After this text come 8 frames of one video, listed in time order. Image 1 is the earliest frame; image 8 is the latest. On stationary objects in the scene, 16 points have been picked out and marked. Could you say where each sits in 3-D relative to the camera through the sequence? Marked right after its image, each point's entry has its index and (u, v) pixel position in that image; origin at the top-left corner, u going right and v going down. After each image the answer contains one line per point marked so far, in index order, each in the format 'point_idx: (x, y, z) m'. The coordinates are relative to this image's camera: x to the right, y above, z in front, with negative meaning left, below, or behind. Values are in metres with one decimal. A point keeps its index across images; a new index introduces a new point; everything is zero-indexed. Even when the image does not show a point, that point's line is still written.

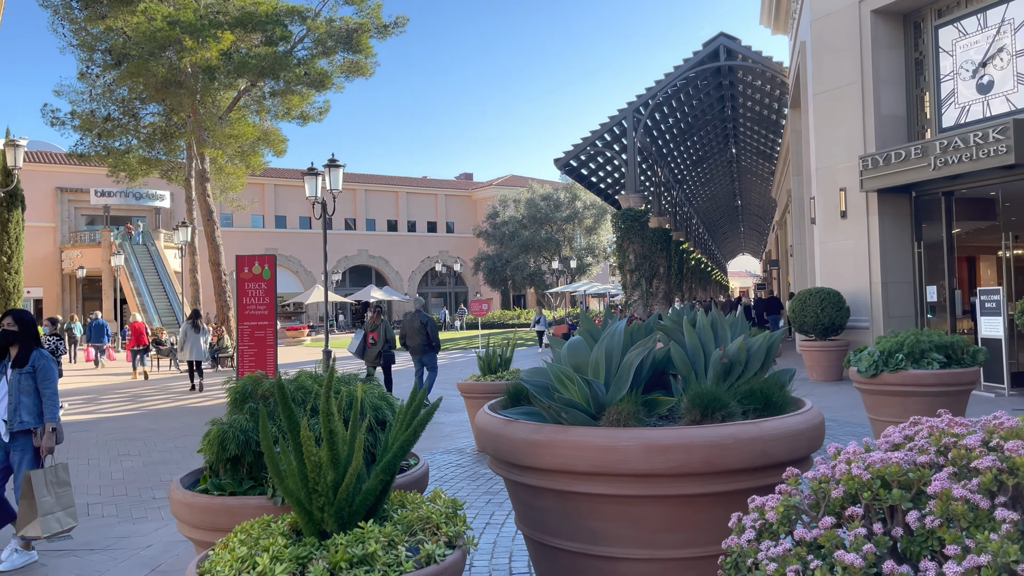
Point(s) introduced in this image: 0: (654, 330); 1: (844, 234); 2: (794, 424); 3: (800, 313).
0: (+0.6, -0.2, +3.4) m
1: (+5.2, +0.8, +12.9) m
2: (+0.9, -0.4, +2.7) m
3: (+4.4, -0.4, +12.5) m
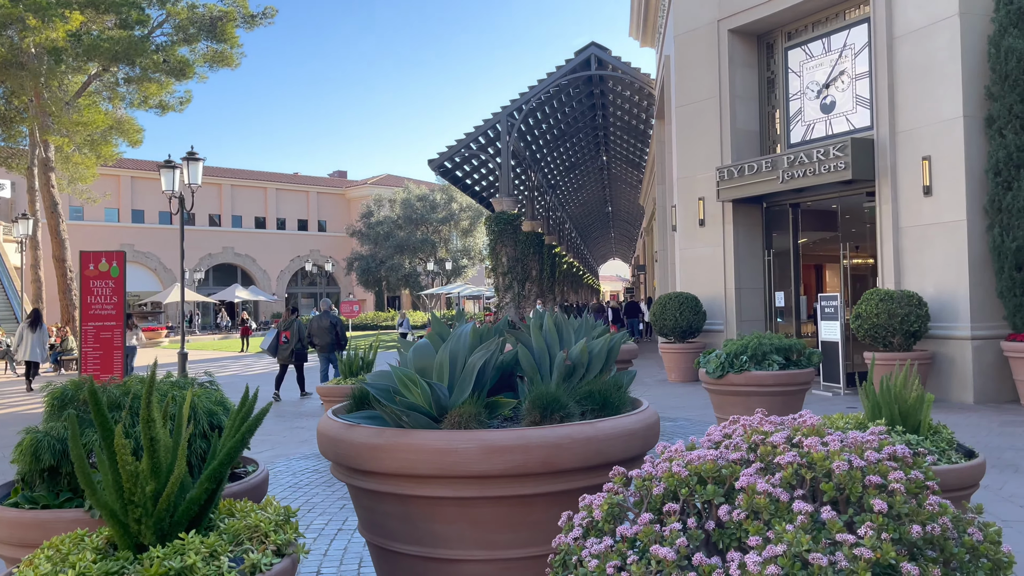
0: (0.0, -0.2, +3.4) m
1: (+3.1, +0.8, +13.5) m
2: (+0.4, -0.5, +2.8) m
3: (+2.4, -0.5, +13.0) m
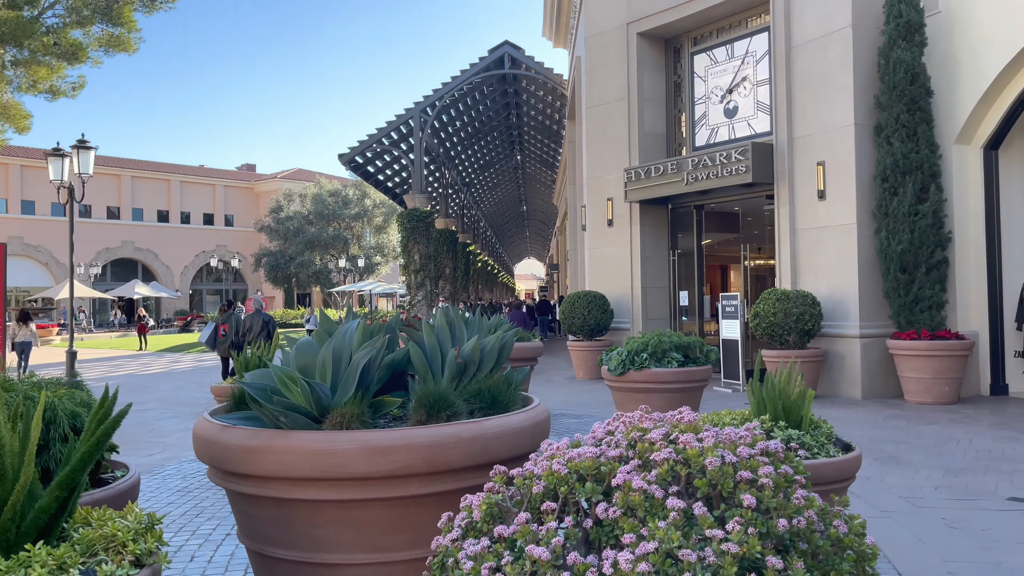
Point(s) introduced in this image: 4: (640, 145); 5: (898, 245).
0: (-0.5, -0.2, +3.4) m
1: (+1.6, +0.8, +13.7) m
2: (0.0, -0.5, +2.8) m
3: (+0.9, -0.4, +13.1) m
4: (+2.1, +2.3, +13.2) m
5: (+4.6, +0.5, +9.7) m
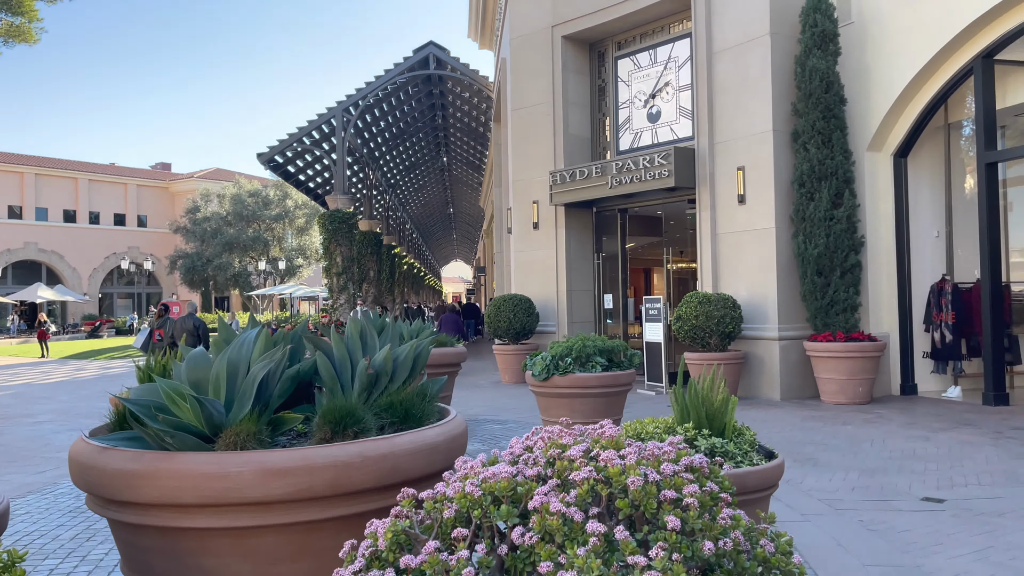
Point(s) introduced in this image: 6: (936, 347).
0: (-0.8, -0.2, +3.2) m
1: (+0.4, +0.7, +13.6) m
2: (-0.2, -0.5, +2.6) m
3: (-0.3, -0.5, +13.0) m
4: (+0.9, +2.3, +13.2) m
5: (+3.7, +0.5, +10.0) m
6: (+5.4, -0.8, +10.4) m
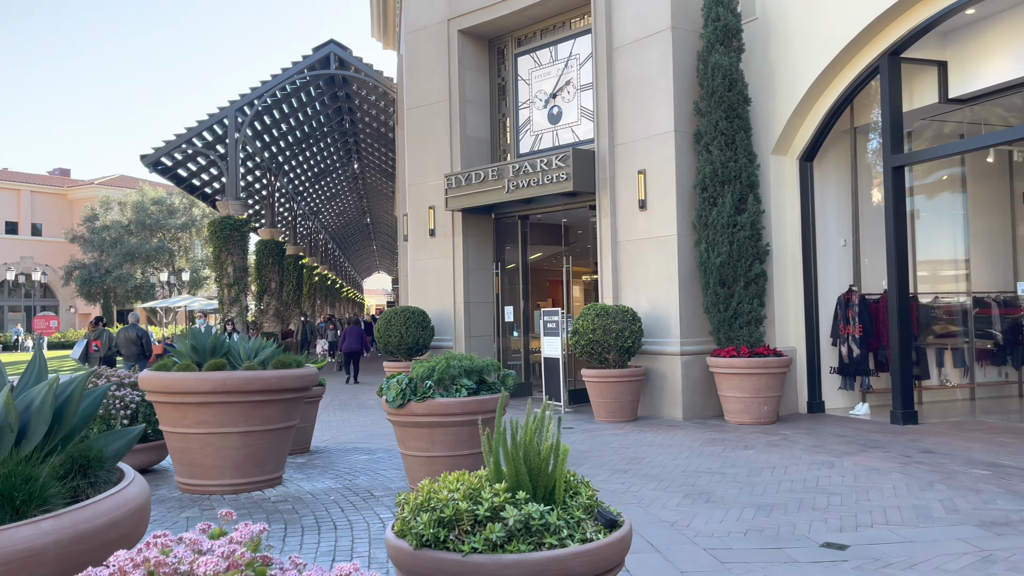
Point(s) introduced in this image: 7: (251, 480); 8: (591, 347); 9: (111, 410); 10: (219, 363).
0: (-1.6, -0.2, +2.1) m
1: (-1.3, +0.5, +12.7) m
2: (-0.9, -0.5, +1.6) m
3: (-1.9, -0.7, +12.0) m
4: (-0.8, +2.1, +12.3) m
5: (+2.3, +0.4, +9.3) m
6: (+4.0, -0.9, +9.9) m
7: (-1.9, -1.4, +5.9) m
8: (+0.9, -0.7, +9.4) m
9: (-3.1, -0.9, +6.3) m
10: (-2.1, -0.5, +5.8) m
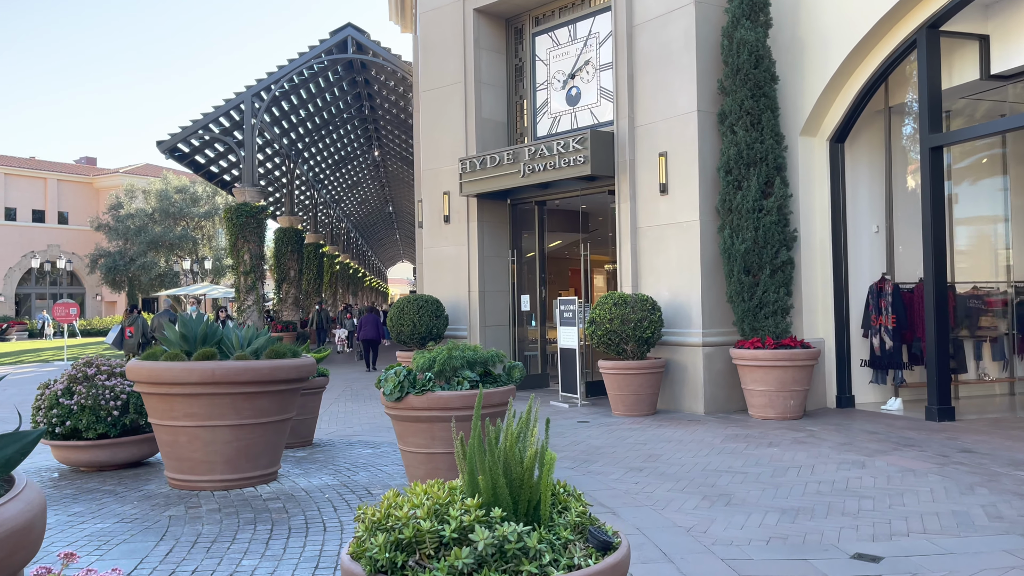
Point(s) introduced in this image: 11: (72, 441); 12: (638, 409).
0: (-1.6, -0.2, +1.8) m
1: (-1.0, +0.7, +12.3) m
2: (-1.0, -0.4, +1.3) m
3: (-1.7, -0.5, +11.7) m
4: (-0.5, +2.3, +12.0) m
5: (+2.5, +0.5, +8.9) m
6: (+4.2, -0.8, +9.4) m
7: (-1.8, -1.3, +5.6) m
8: (+1.1, -0.5, +9.0) m
9: (-3.0, -0.8, +6.0) m
10: (-2.1, -0.4, +5.5) m
11: (-3.3, -1.1, +6.0) m
12: (+1.4, -1.3, +9.0) m
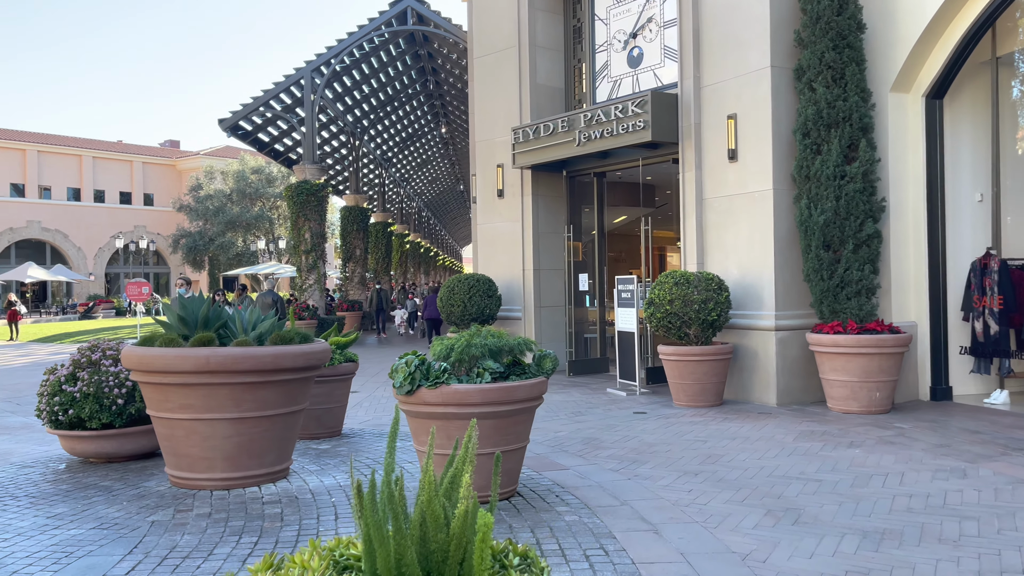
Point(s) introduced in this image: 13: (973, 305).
0: (-1.8, -0.1, +1.3) m
1: (-0.2, +1.0, +11.7) m
2: (-1.2, -0.4, +0.7) m
3: (-0.9, -0.2, +11.1) m
4: (+0.3, +2.6, +11.2) m
5: (+3.0, +0.7, +7.9) m
6: (+4.7, -0.5, +8.3) m
7: (-1.6, -1.2, +5.0) m
8: (+1.6, -0.3, +8.2) m
9: (-2.8, -0.7, +5.6) m
10: (-1.9, -0.3, +5.0) m
11: (-3.0, -1.0, +5.6) m
12: (+1.9, -1.1, +8.2) m
13: (+4.7, -0.2, +8.4) m
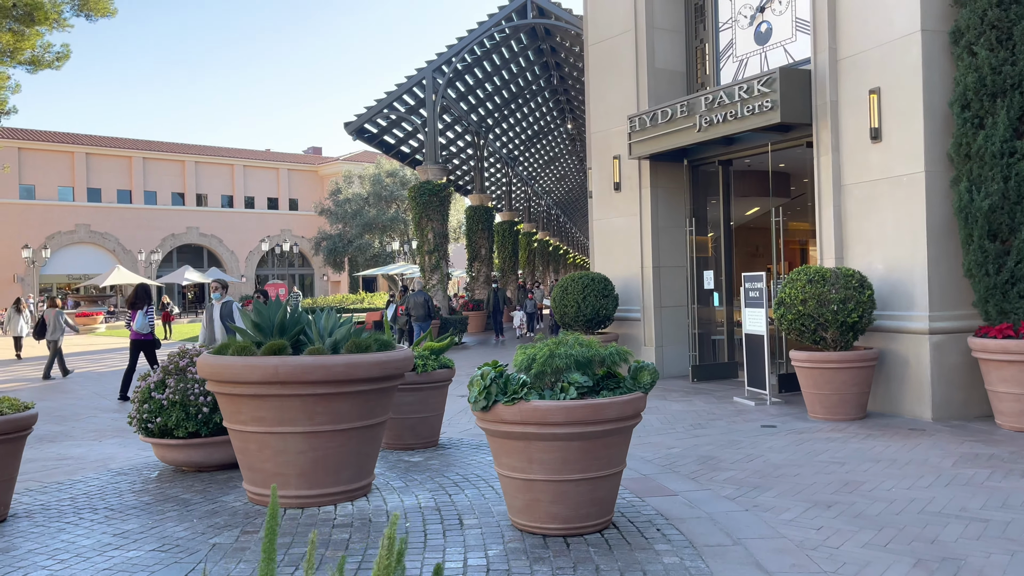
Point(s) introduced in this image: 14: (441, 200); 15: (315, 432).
0: (-1.9, -0.2, +1.0) m
1: (+1.4, +1.1, +11.0) m
2: (-1.4, -0.5, +0.3) m
3: (+0.6, -0.2, +10.5) m
4: (+1.8, +2.6, +10.4) m
5: (+3.9, +0.7, +6.7) m
6: (+5.7, -0.5, +6.9) m
7: (-1.1, -1.2, +4.7) m
8: (+2.6, -0.3, +7.3) m
9: (-2.1, -0.7, +5.4) m
10: (-1.3, -0.3, +4.7) m
11: (-2.3, -1.0, +5.5) m
12: (+2.9, -1.1, +7.2) m
13: (+5.7, -0.1, +6.9) m
14: (-1.6, +2.1, +19.1) m
15: (-1.1, -0.8, +4.6) m
